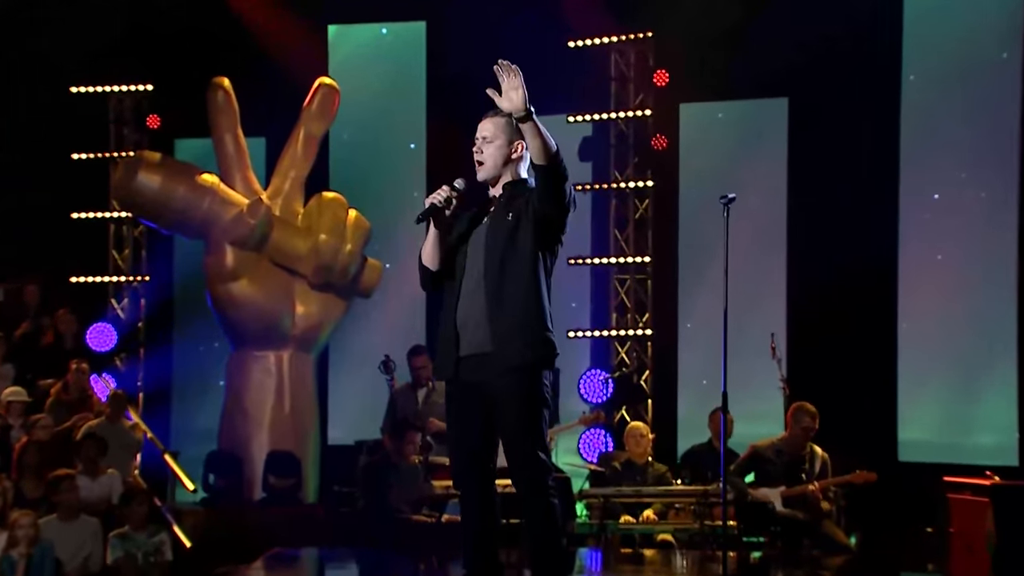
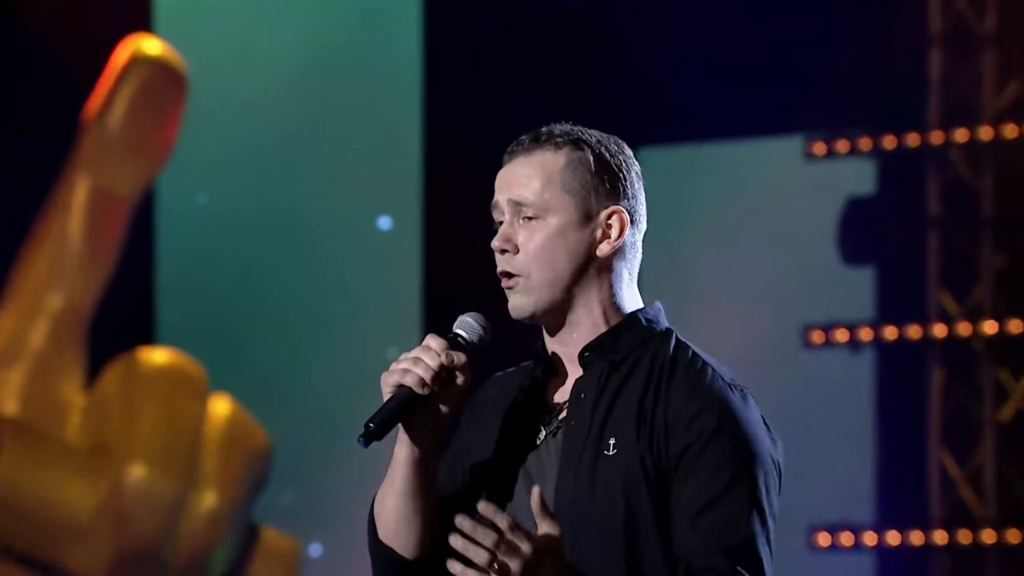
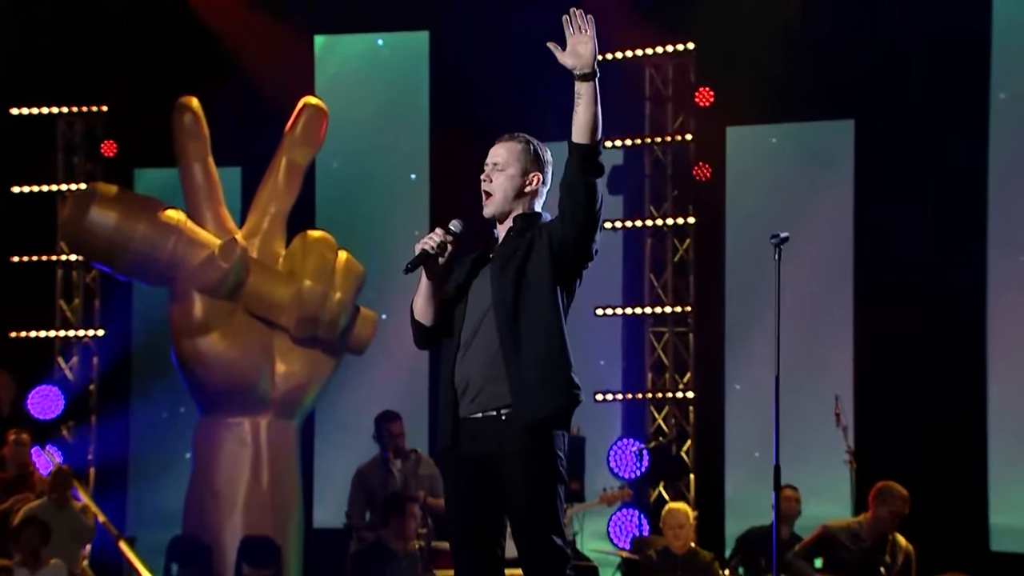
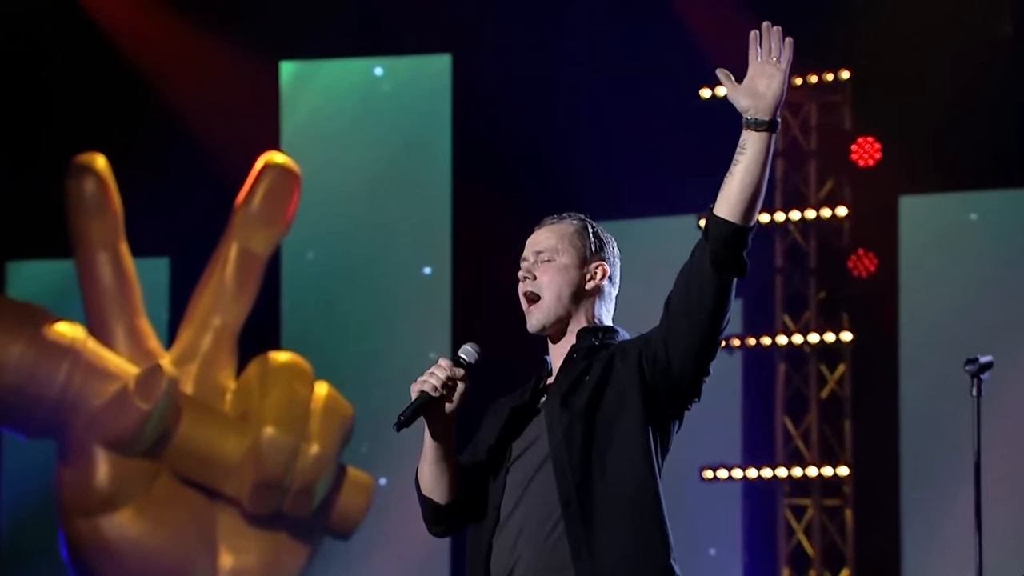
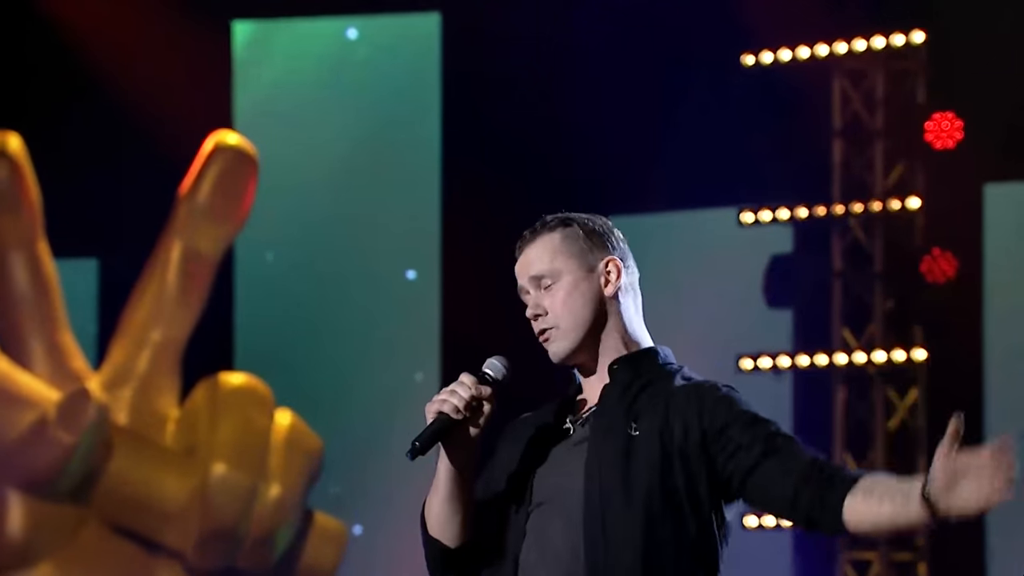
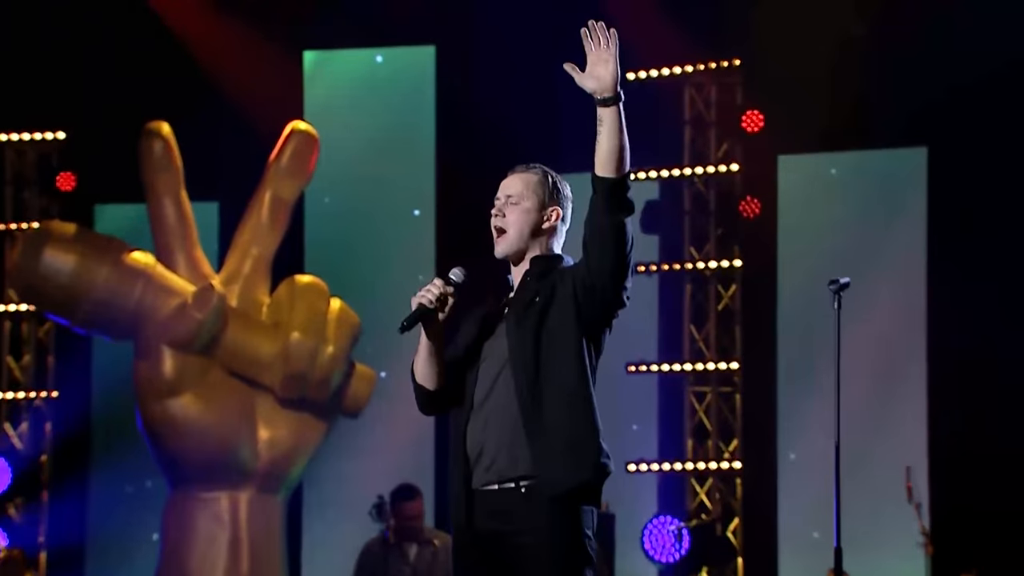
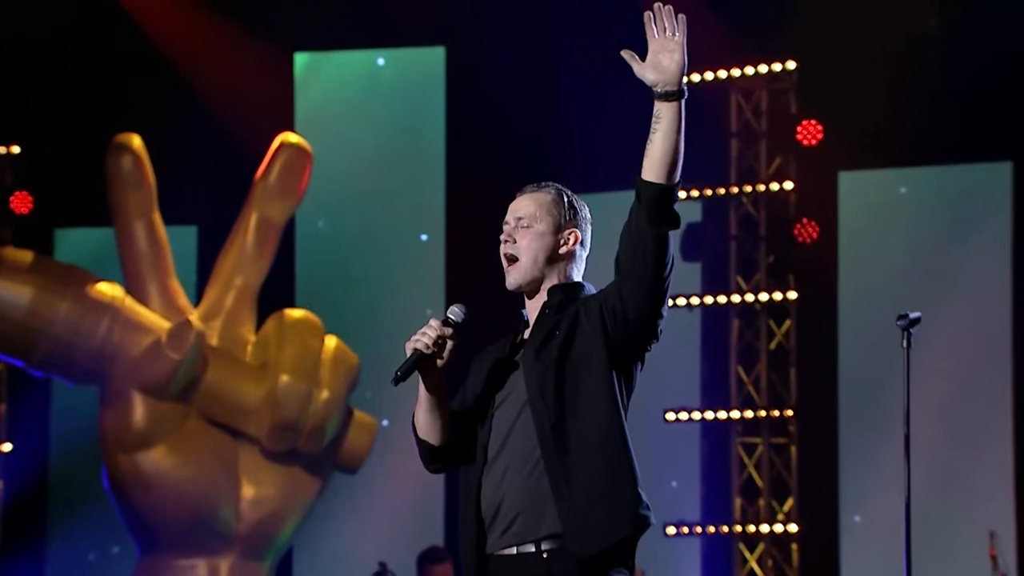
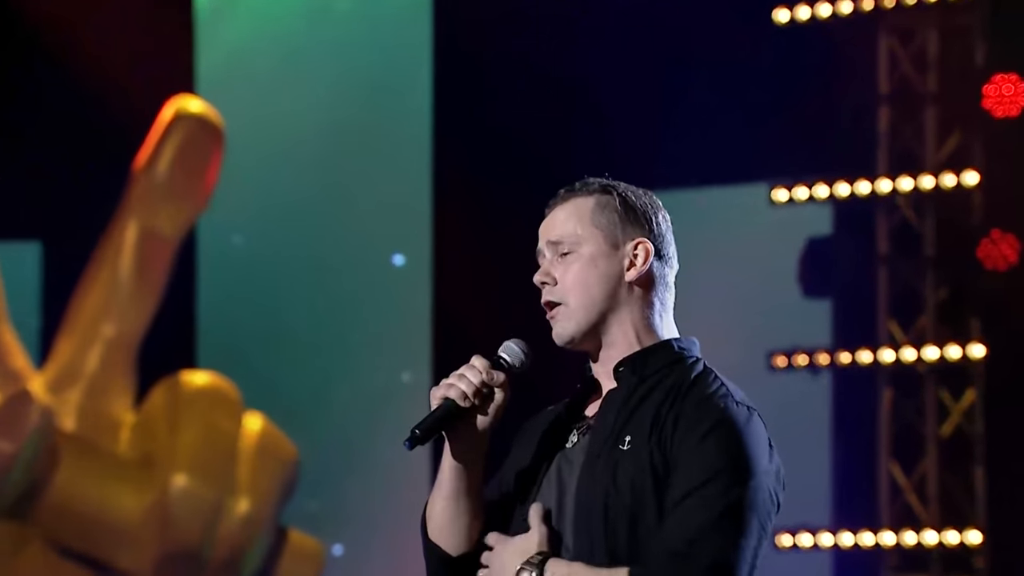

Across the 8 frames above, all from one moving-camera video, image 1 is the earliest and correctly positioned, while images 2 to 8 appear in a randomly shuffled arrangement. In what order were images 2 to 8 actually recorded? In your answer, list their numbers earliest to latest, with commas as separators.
3, 6, 7, 4, 5, 8, 2
